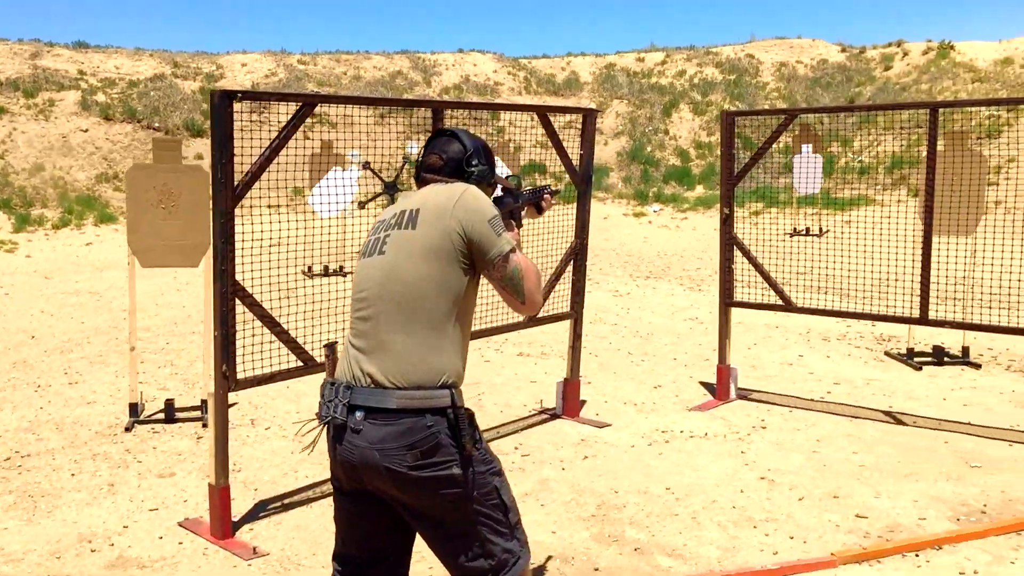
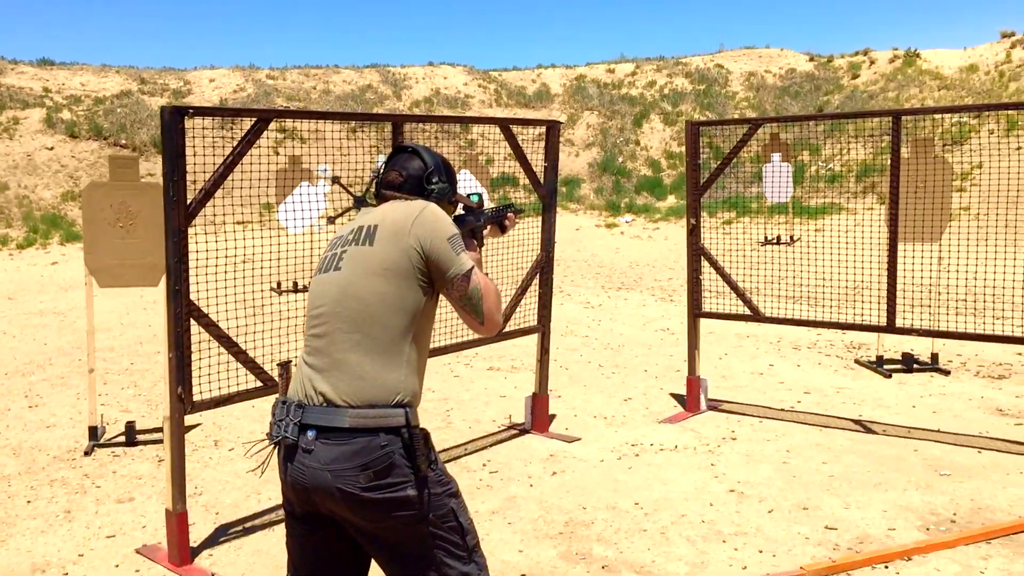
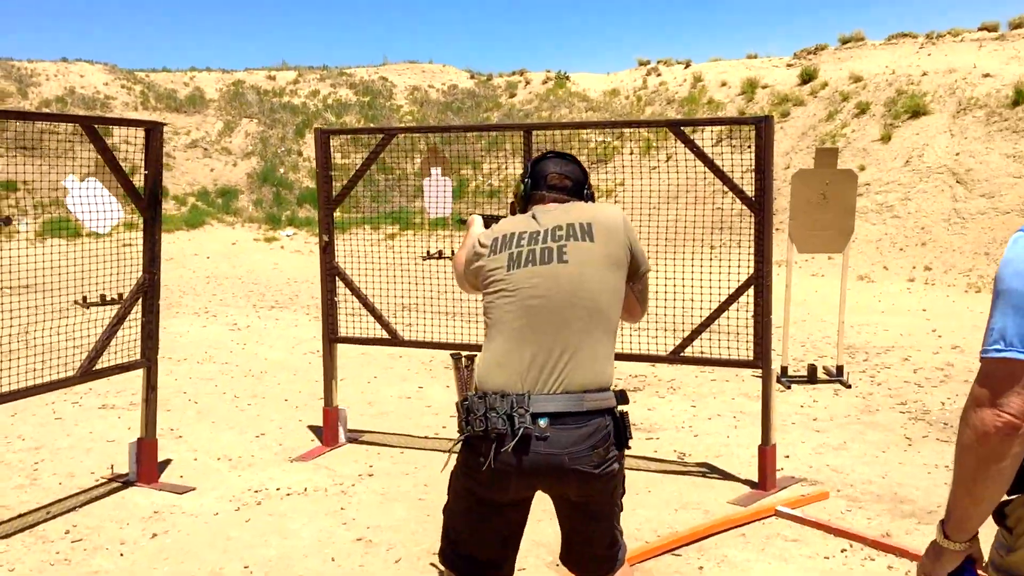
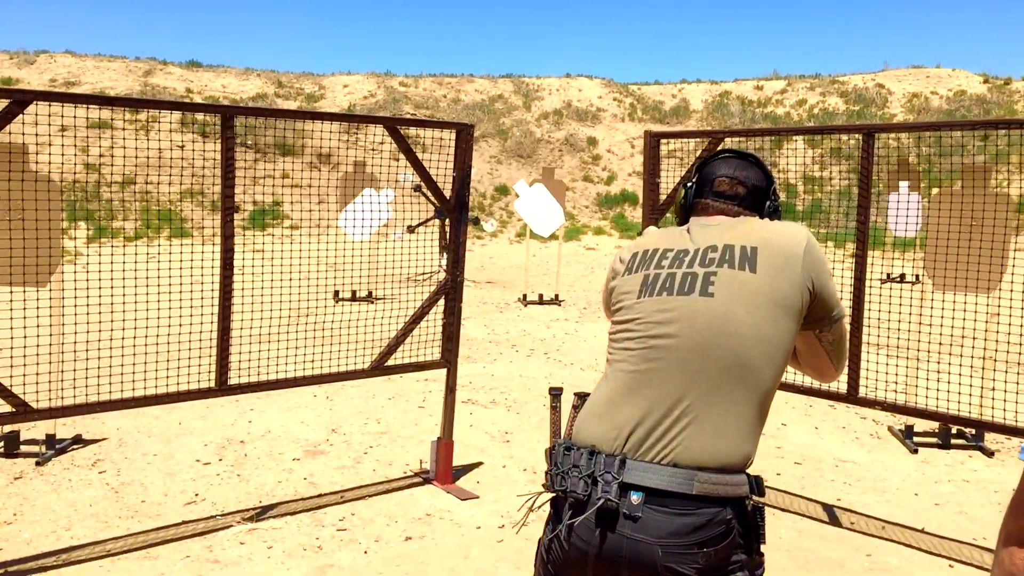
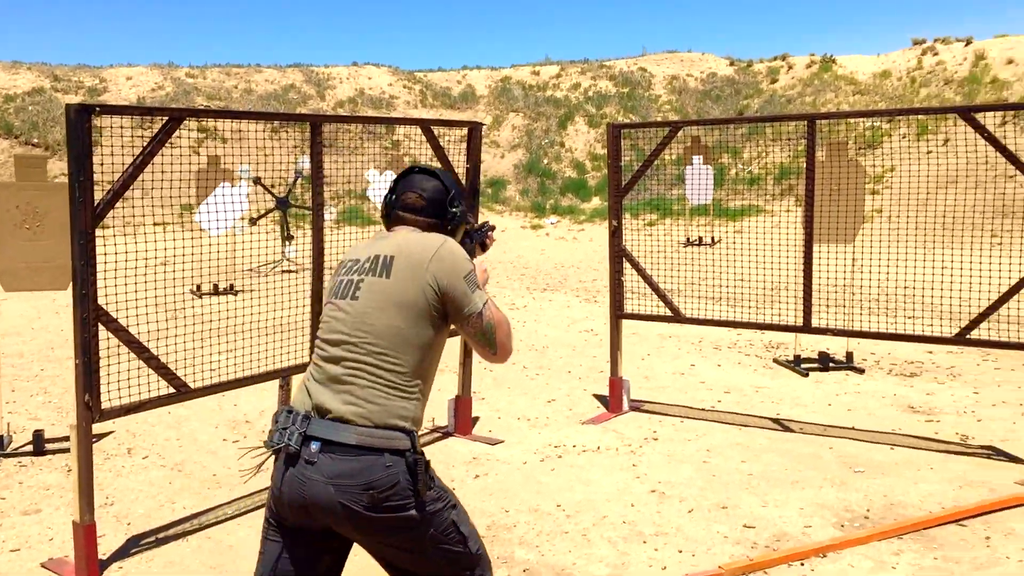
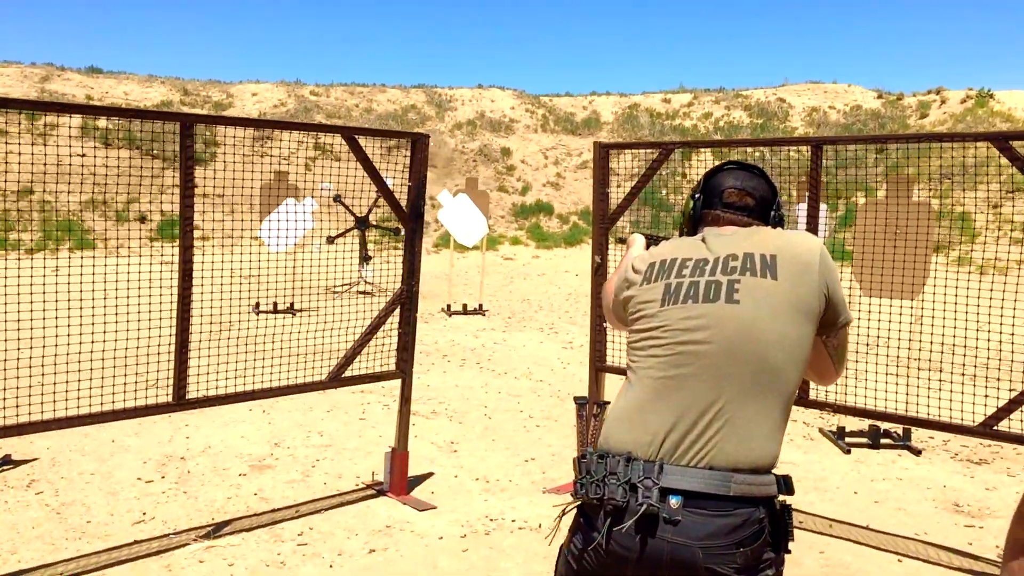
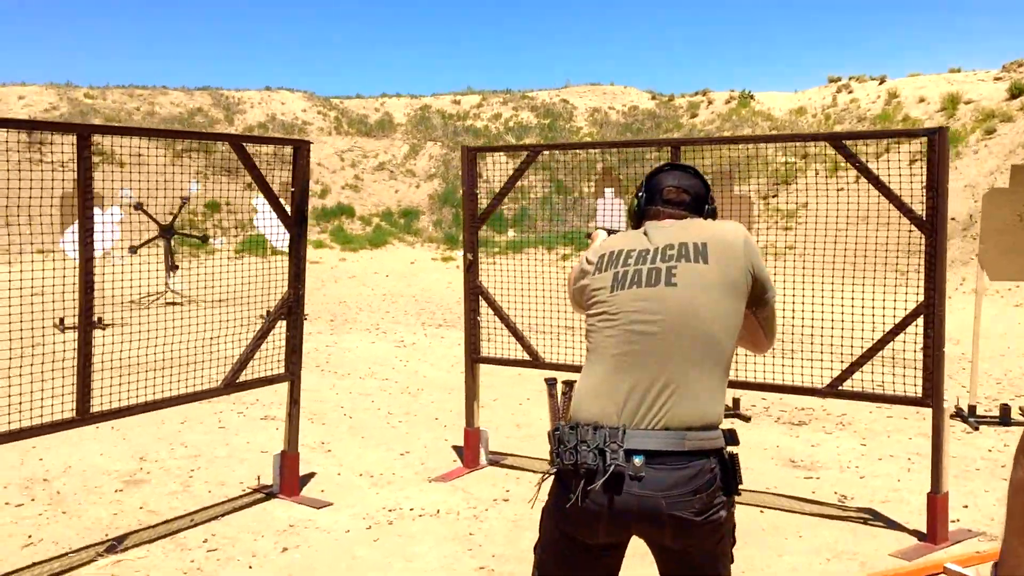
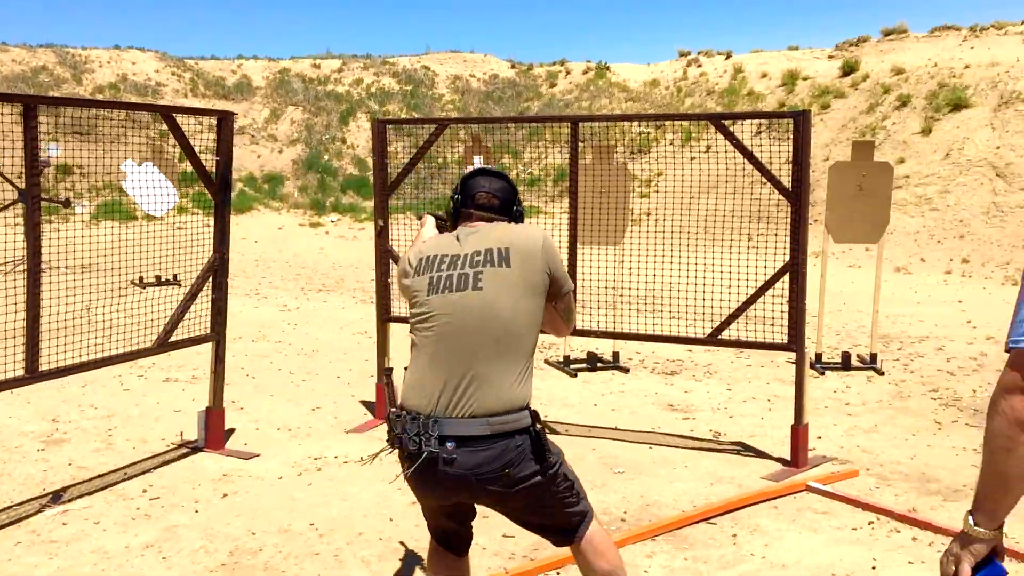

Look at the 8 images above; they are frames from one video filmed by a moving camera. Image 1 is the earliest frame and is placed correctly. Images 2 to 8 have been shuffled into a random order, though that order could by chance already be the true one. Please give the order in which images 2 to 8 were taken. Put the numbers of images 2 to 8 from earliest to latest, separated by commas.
2, 5, 8, 3, 7, 6, 4
